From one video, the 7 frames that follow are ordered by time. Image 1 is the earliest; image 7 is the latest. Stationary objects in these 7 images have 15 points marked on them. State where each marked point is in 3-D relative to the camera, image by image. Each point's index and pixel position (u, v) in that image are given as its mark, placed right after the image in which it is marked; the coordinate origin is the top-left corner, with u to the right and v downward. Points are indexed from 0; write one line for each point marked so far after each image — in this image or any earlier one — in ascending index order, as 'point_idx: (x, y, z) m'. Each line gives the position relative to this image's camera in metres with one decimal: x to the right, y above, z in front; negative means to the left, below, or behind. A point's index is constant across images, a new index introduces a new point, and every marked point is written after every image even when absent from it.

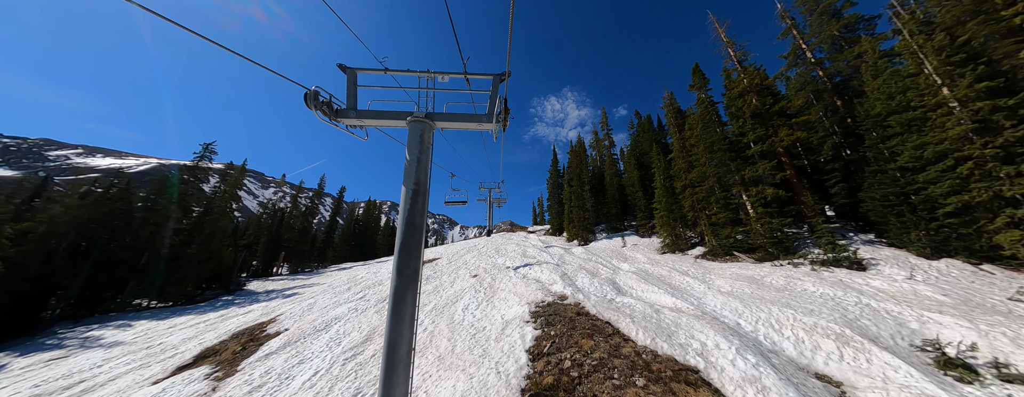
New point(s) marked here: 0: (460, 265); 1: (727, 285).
0: (-4.6, -5.8, +18.7) m
1: (+9.7, -3.9, +9.5) m
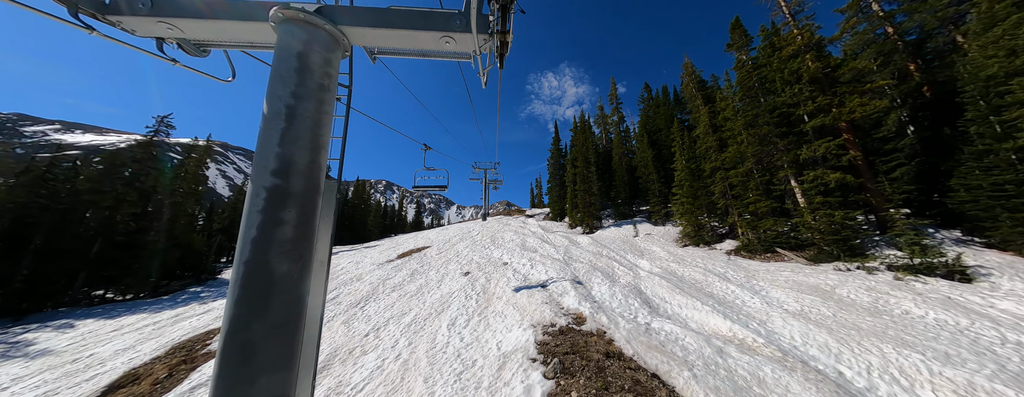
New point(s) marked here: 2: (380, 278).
0: (-4.7, -4.5, +16.5) m
1: (+9.7, -3.5, +7.3) m
2: (-9.1, -5.6, +14.8) m
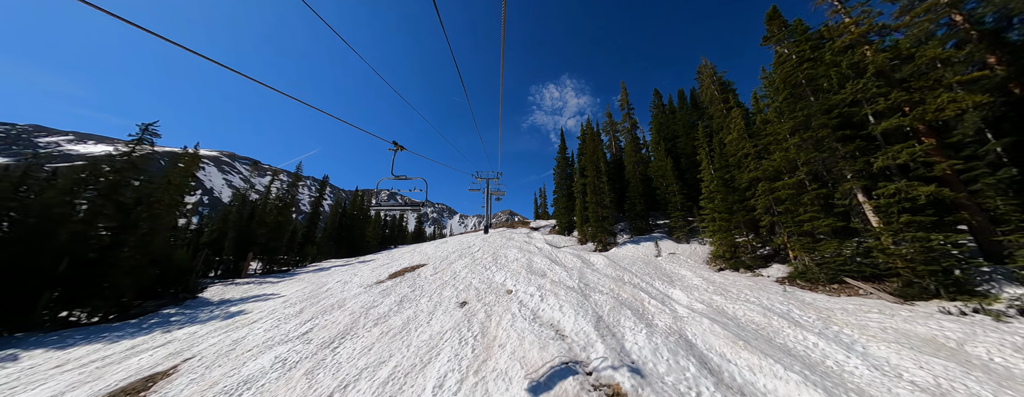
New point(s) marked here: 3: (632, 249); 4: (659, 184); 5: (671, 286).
0: (-4.5, -5.5, +14.5) m
1: (+9.8, -4.1, +5.2) m
2: (-8.9, -6.5, +12.8) m
3: (+9.1, -3.9, +16.2) m
4: (+13.4, +1.2, +19.4) m
5: (+7.9, -4.4, +10.6) m
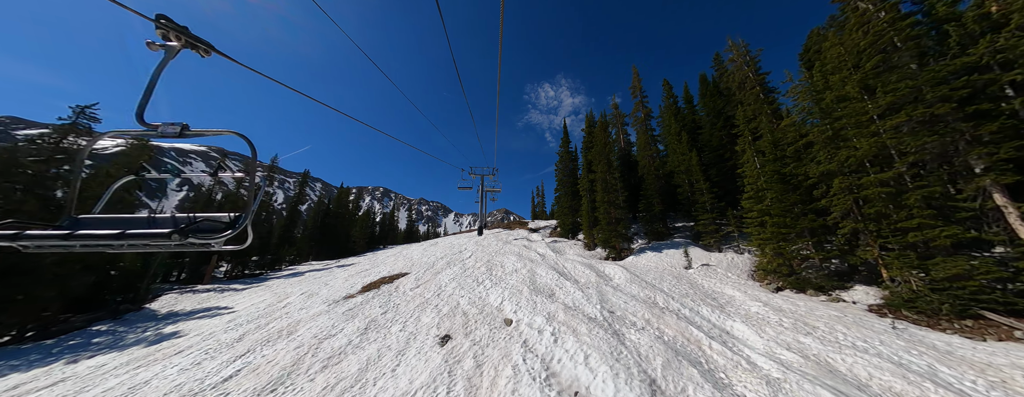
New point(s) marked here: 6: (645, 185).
0: (-4.5, -5.3, +11.6) m
1: (+9.9, -4.1, +2.5) m
2: (-8.9, -6.3, +9.9) m
3: (+9.1, -3.8, +13.5) m
4: (+13.3, +1.3, +16.8) m
5: (+7.9, -4.3, +7.9) m
6: (+11.1, +1.1, +17.7) m
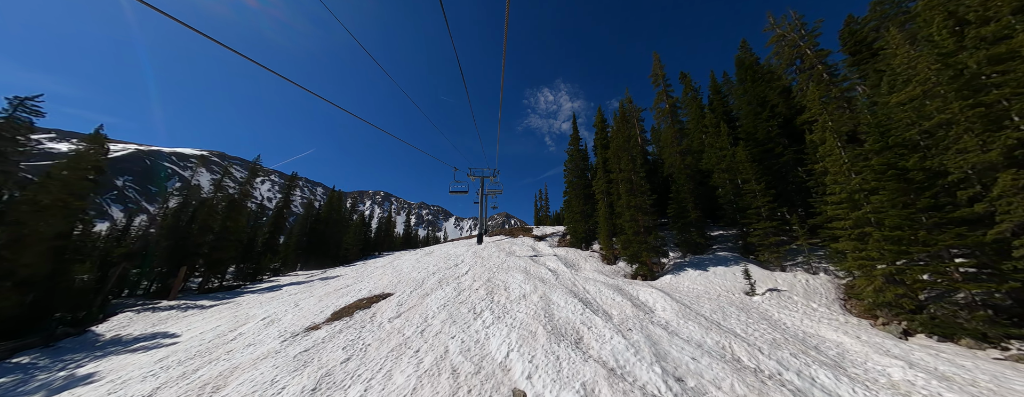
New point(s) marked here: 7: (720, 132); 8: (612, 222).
0: (-4.2, -5.5, +8.7) m
1: (+10.3, -4.2, -0.3) m
2: (-8.6, -6.5, +7.0) m
3: (+9.4, -4.0, +10.6) m
4: (+13.6, +1.0, +13.9) m
5: (+8.2, -4.4, +5.0) m
6: (+11.5, +0.8, +14.9) m
7: (+14.6, +4.8, +15.3) m
8: (+7.5, -1.7, +16.0) m
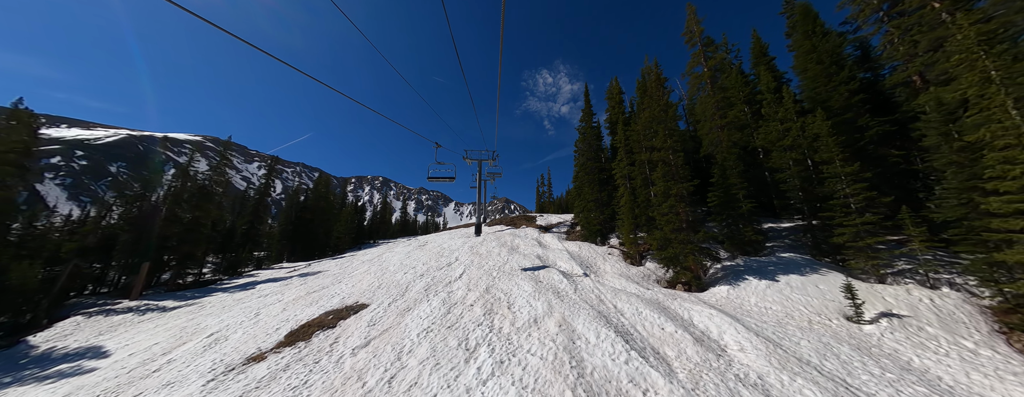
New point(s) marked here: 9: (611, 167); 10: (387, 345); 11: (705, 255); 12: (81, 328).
0: (-4.0, -5.2, +6.0) m
1: (+10.5, -4.4, -3.0) m
2: (-8.3, -6.3, +4.4) m
3: (+9.6, -3.5, +7.9) m
4: (+13.8, +1.8, +10.9) m
5: (+8.5, -4.4, +2.3) m
6: (+11.7, +1.6, +11.8) m
7: (+14.8, +5.6, +12.0) m
8: (+7.7, -0.9, +13.1) m
9: (+7.7, +2.3, +17.2) m
10: (-4.4, -5.1, +7.7) m
11: (+9.1, -2.6, +10.3) m
12: (-32.9, -9.9, +16.2) m
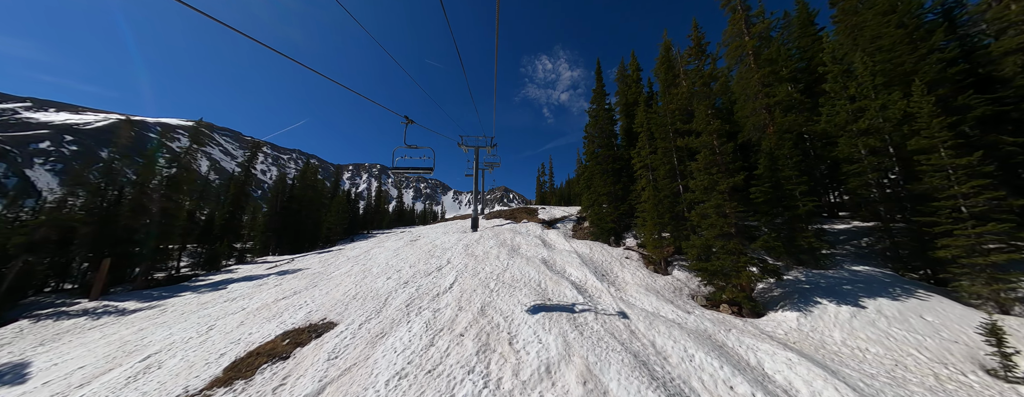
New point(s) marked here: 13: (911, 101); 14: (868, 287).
0: (-3.9, -5.3, +4.1) m
1: (+10.7, -5.0, -4.9) m
2: (-8.3, -6.4, +2.5) m
3: (+9.7, -3.6, +6.0) m
4: (+13.9, +1.9, +8.7) m
5: (+8.6, -4.7, +0.4) m
6: (+11.7, +1.8, +9.6) m
7: (+14.9, +5.7, +9.6) m
8: (+7.7, -0.6, +11.0) m
9: (+7.7, +2.8, +14.9) m
10: (-4.3, -5.1, +5.7) m
11: (+9.1, -2.5, +8.3) m
12: (-32.9, -9.2, +14.2) m
13: (+14.2, +3.5, +7.7) m
14: (+11.6, -2.9, +7.0) m
